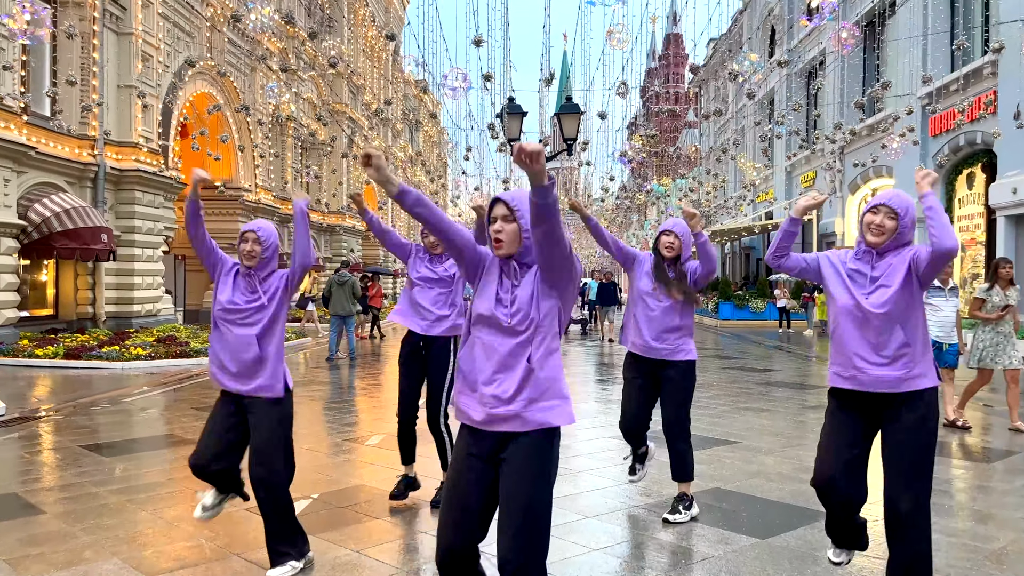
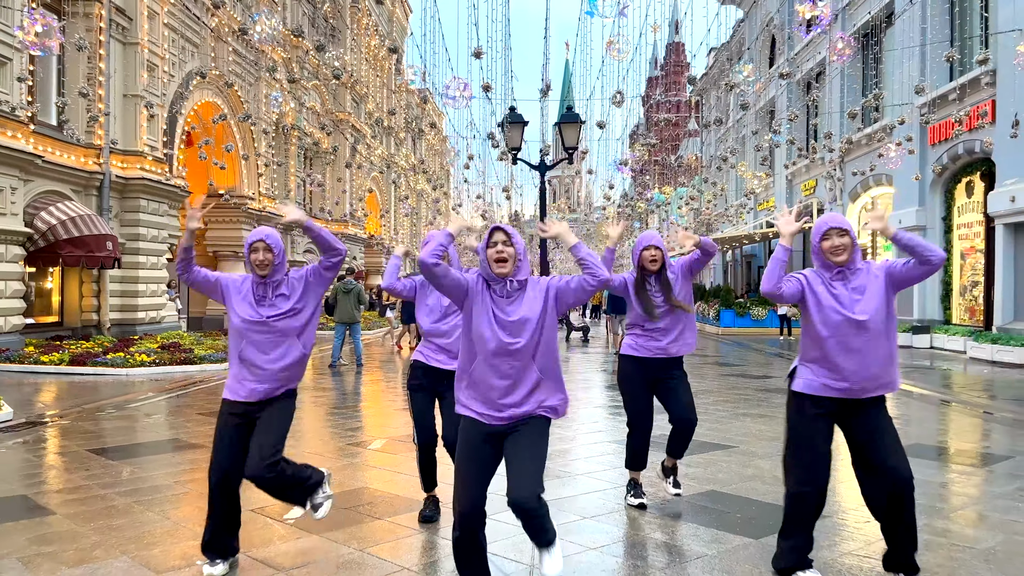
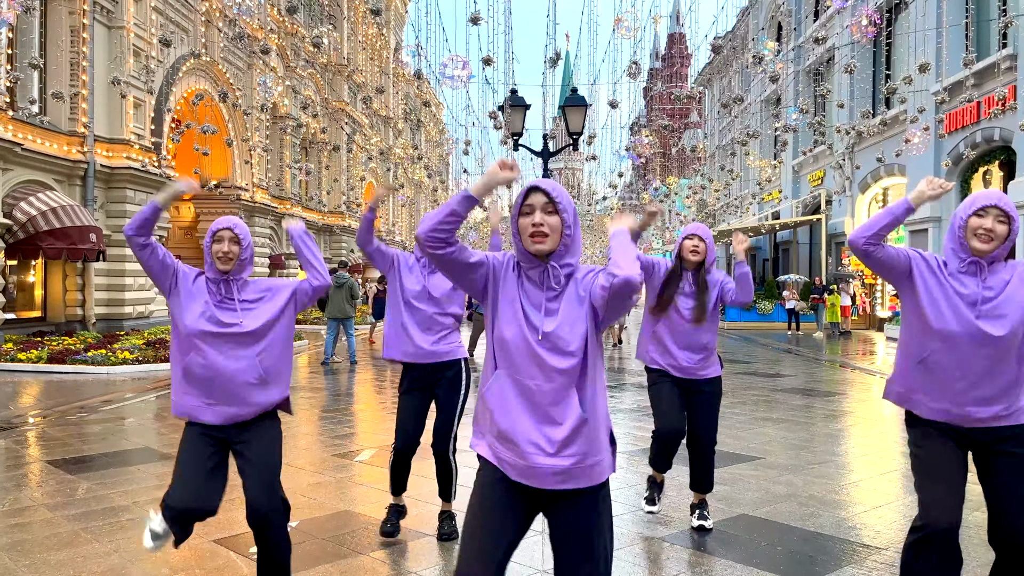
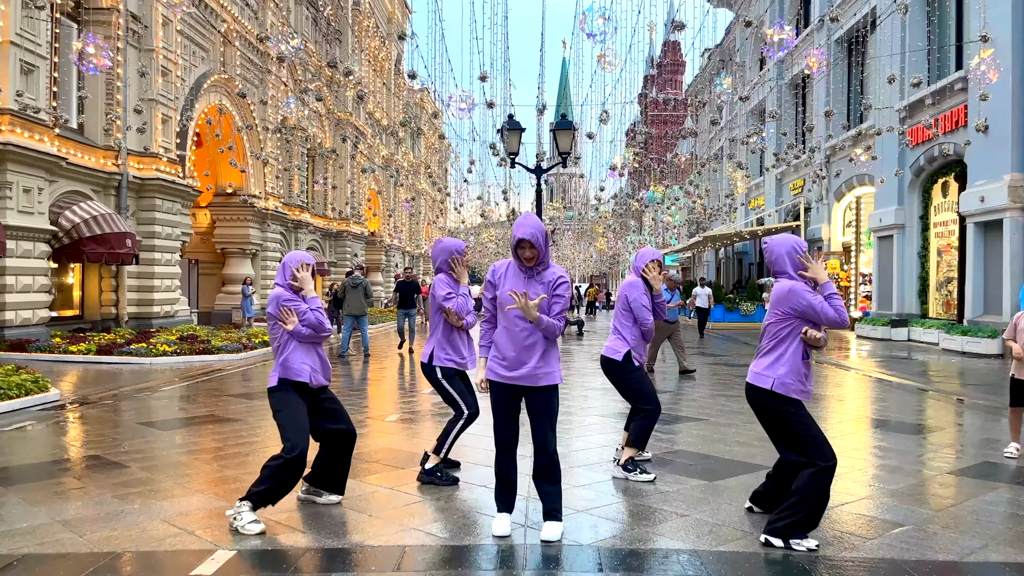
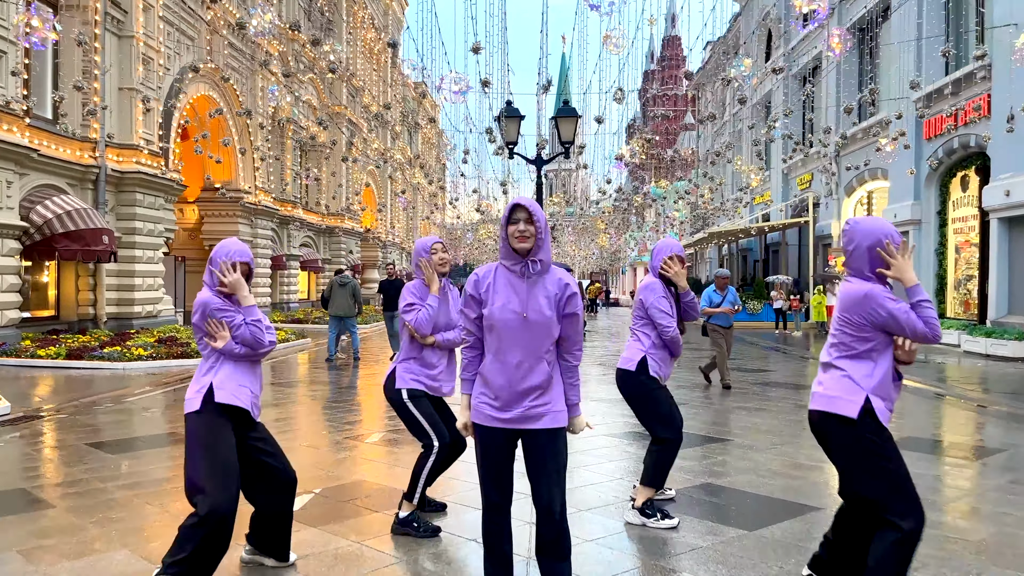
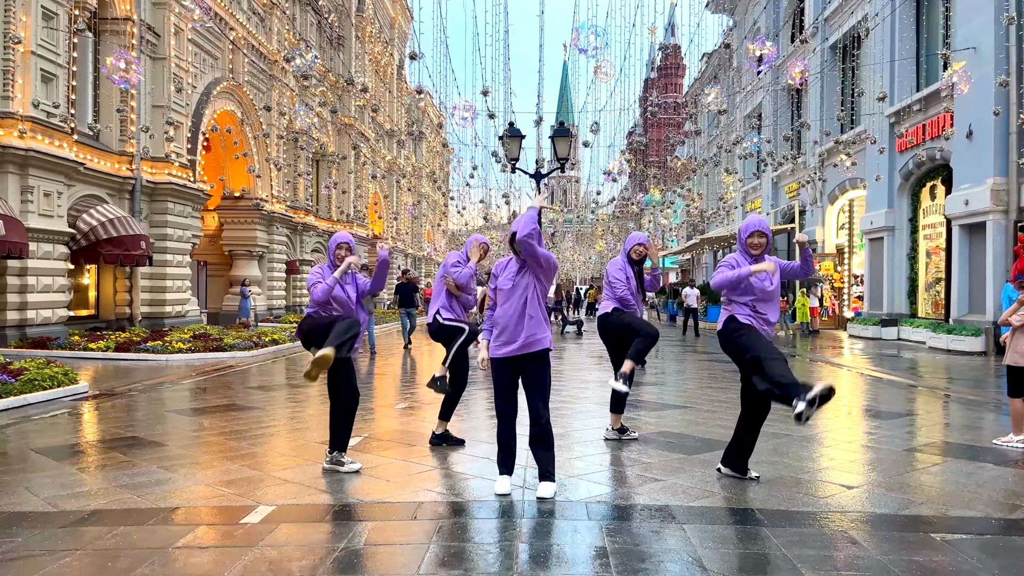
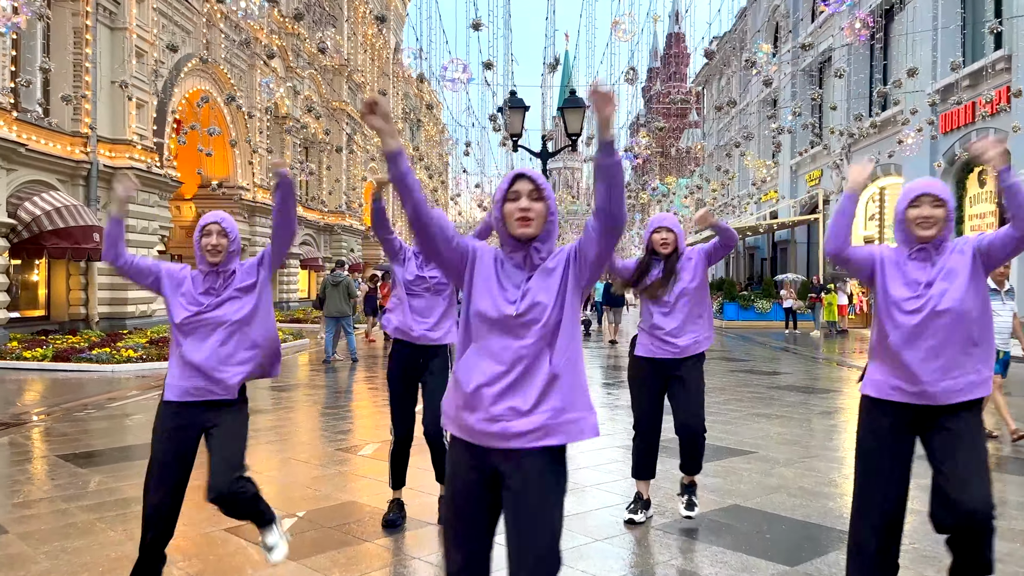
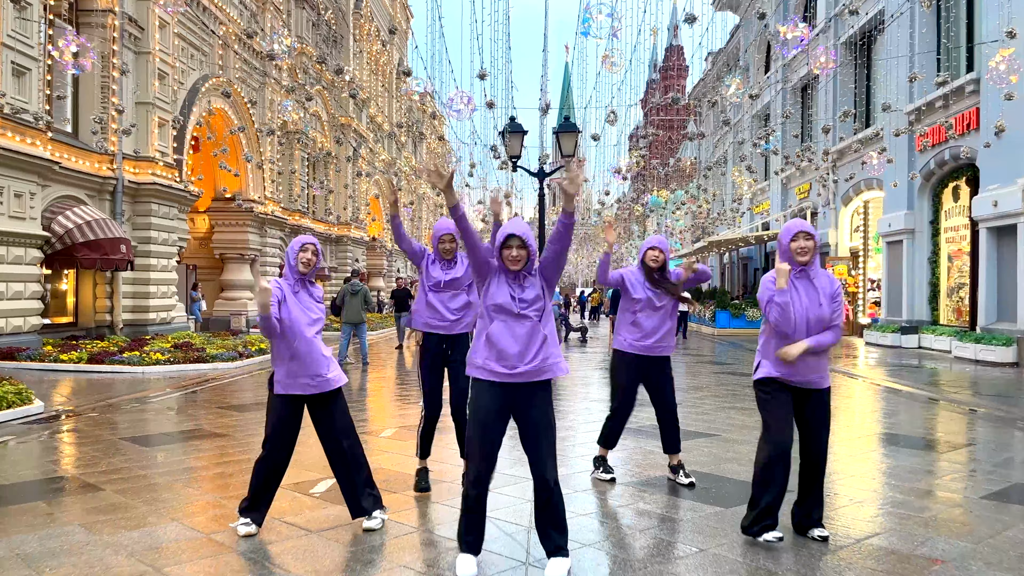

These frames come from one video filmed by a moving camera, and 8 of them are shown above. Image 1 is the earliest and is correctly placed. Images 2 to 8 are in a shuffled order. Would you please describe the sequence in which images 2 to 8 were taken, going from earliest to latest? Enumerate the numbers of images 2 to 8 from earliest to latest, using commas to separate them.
7, 3, 2, 8, 6, 4, 5
